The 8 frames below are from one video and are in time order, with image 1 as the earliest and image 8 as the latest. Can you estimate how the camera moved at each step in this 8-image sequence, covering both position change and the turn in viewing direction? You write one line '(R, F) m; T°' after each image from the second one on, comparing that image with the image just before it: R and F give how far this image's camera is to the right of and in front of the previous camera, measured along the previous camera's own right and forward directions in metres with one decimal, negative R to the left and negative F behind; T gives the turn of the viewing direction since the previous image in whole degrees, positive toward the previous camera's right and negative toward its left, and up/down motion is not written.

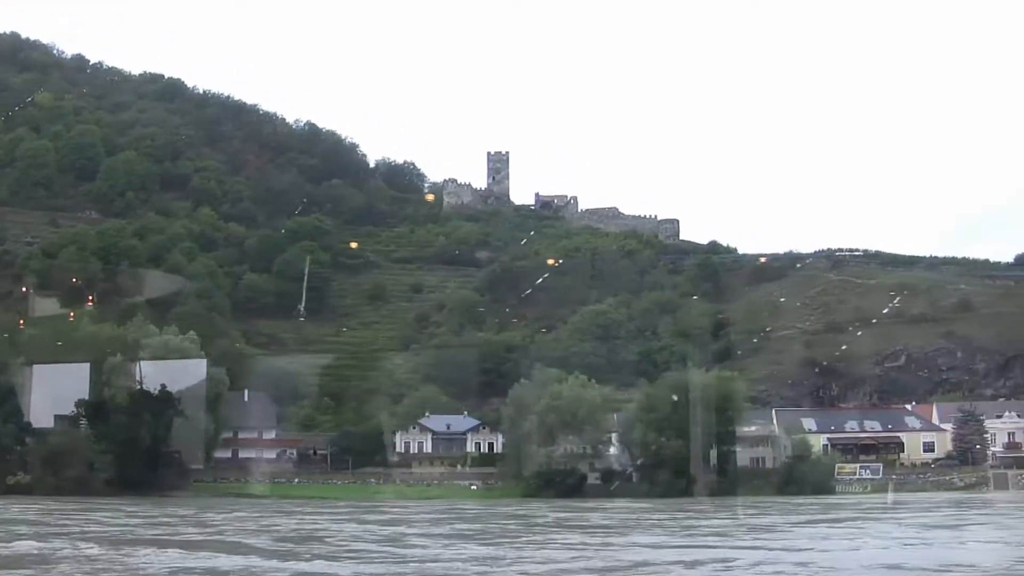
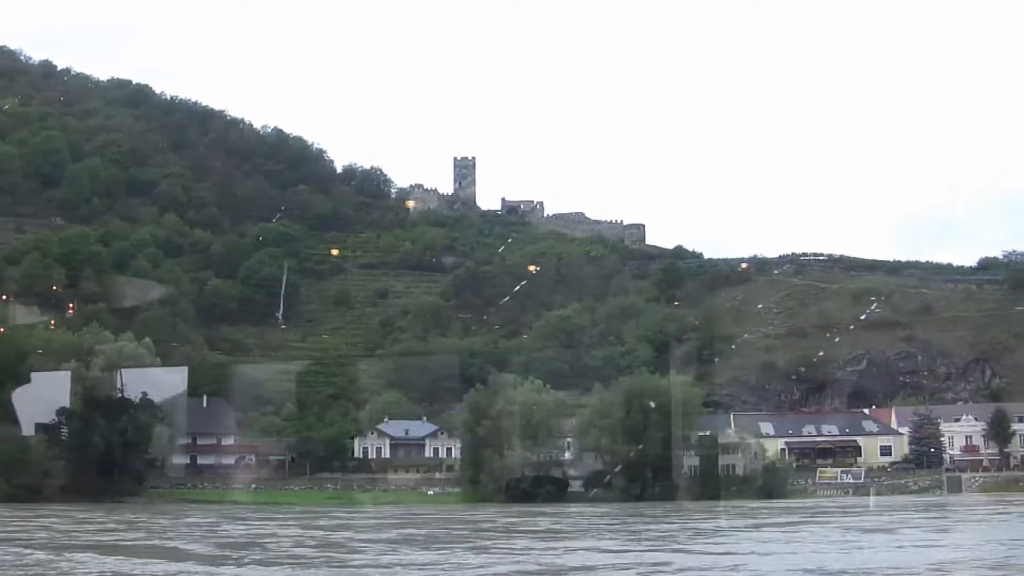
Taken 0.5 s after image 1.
(+0.5, 0.0) m; +1°
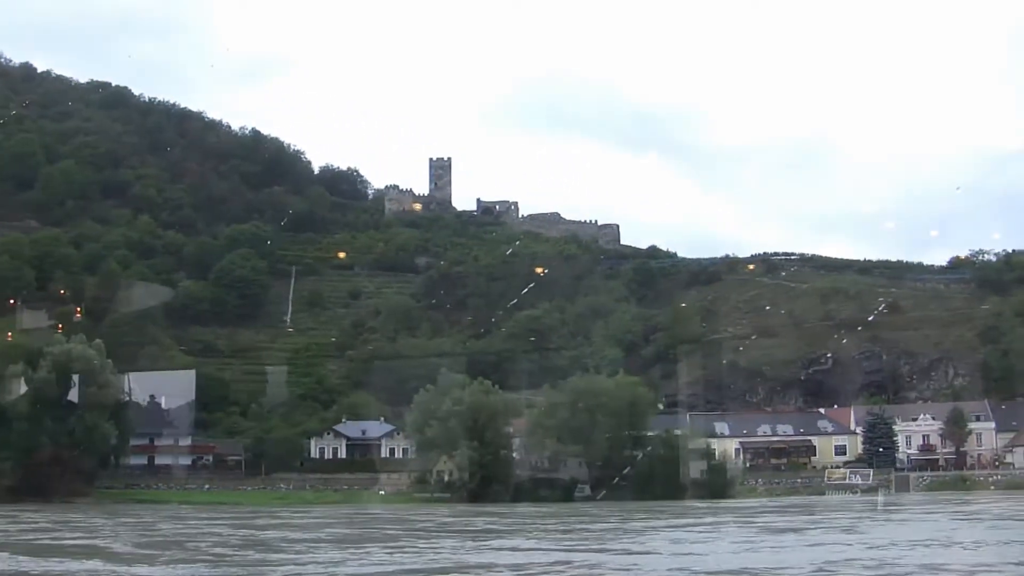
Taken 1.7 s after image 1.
(+1.1, -0.1) m; -1°
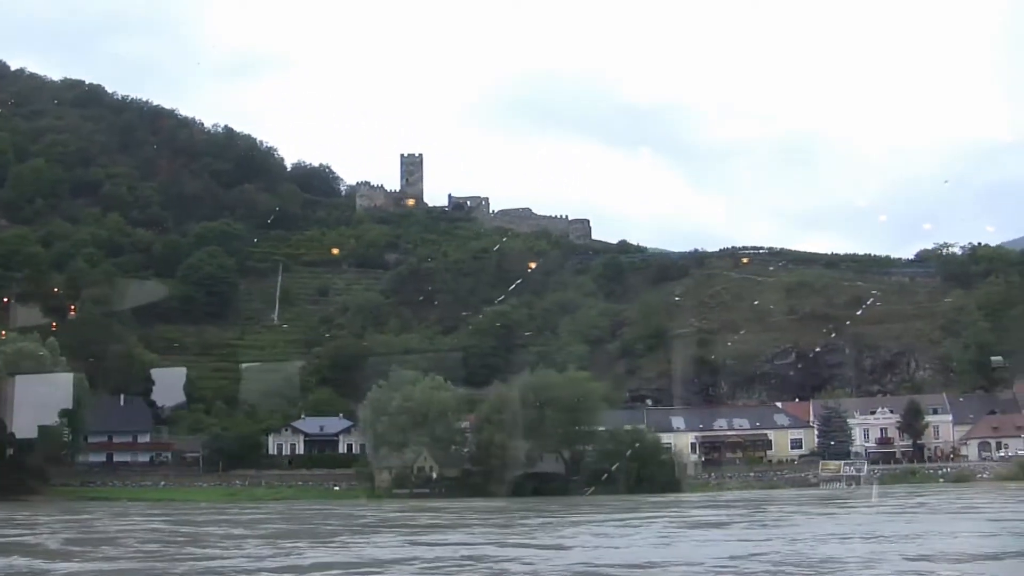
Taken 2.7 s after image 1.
(+0.9, -0.1) m; 0°
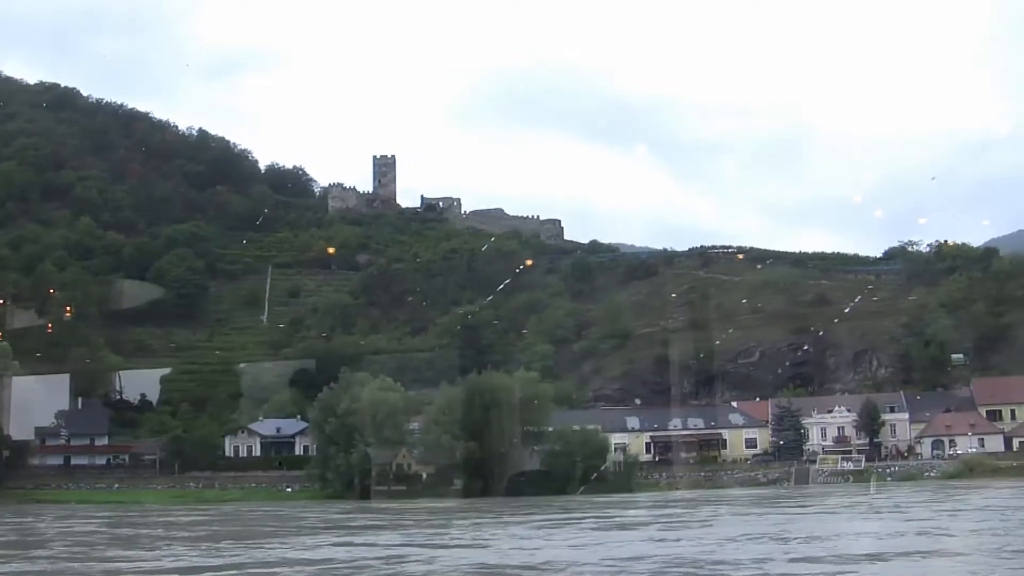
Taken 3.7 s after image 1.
(+1.0, -0.1) m; 0°
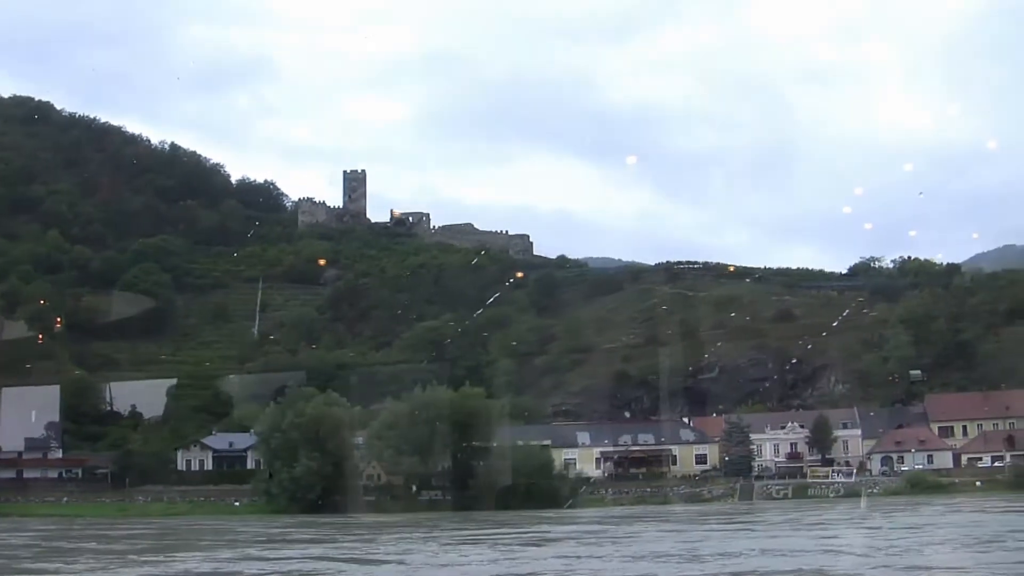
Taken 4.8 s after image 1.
(+1.0, -0.1) m; 0°
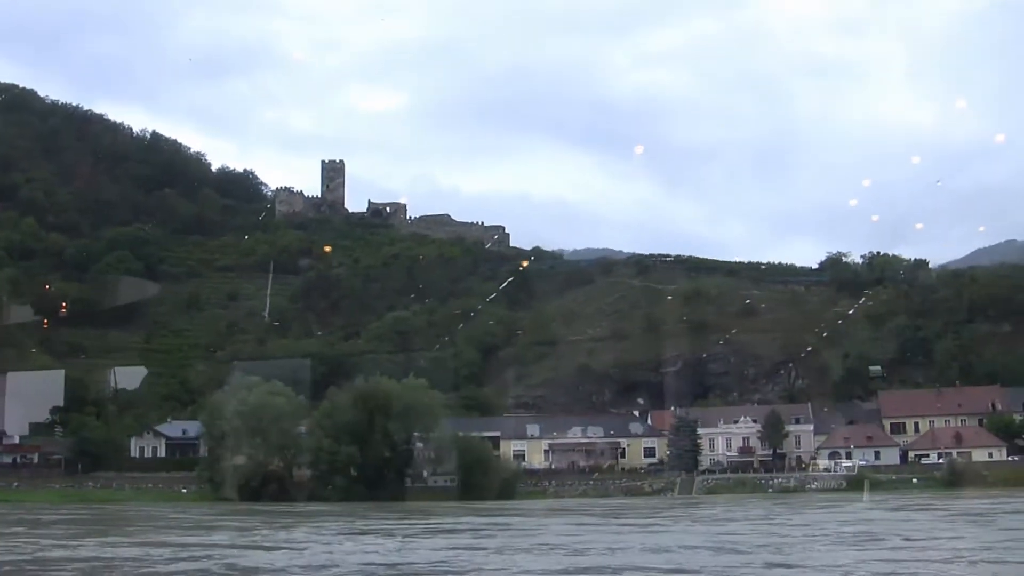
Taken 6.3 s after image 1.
(+1.4, -0.1) m; -1°
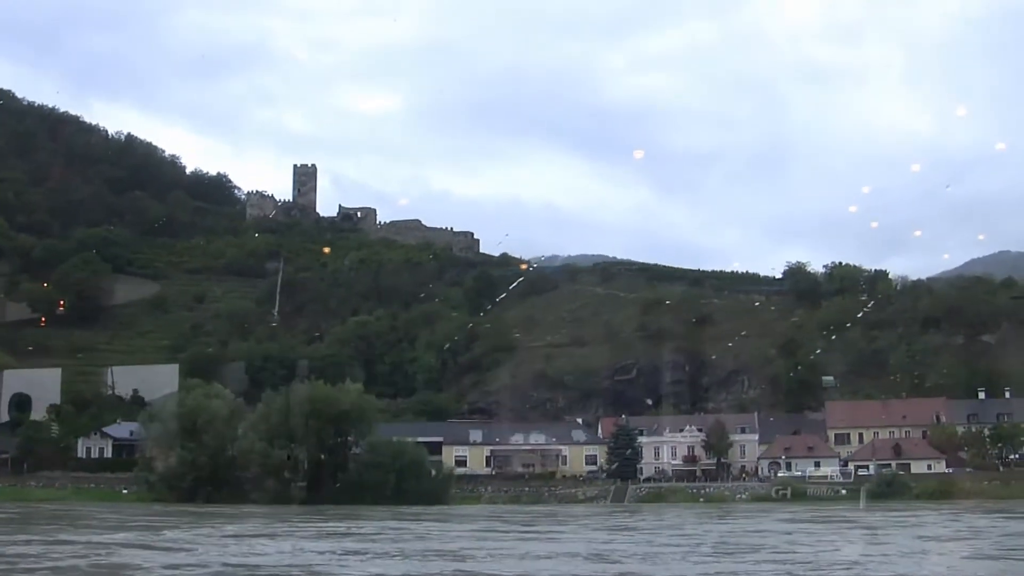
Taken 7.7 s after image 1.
(+1.4, -0.1) m; -1°
